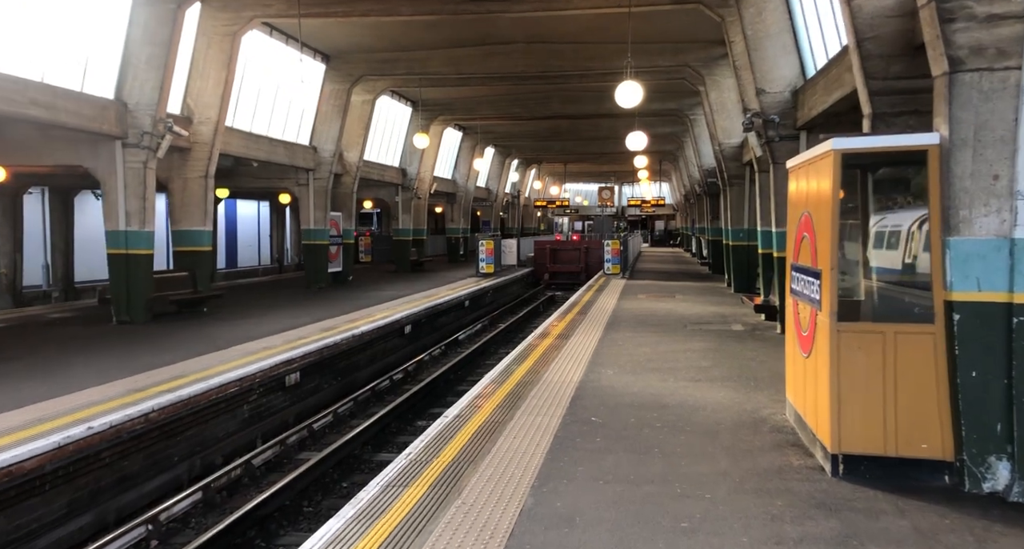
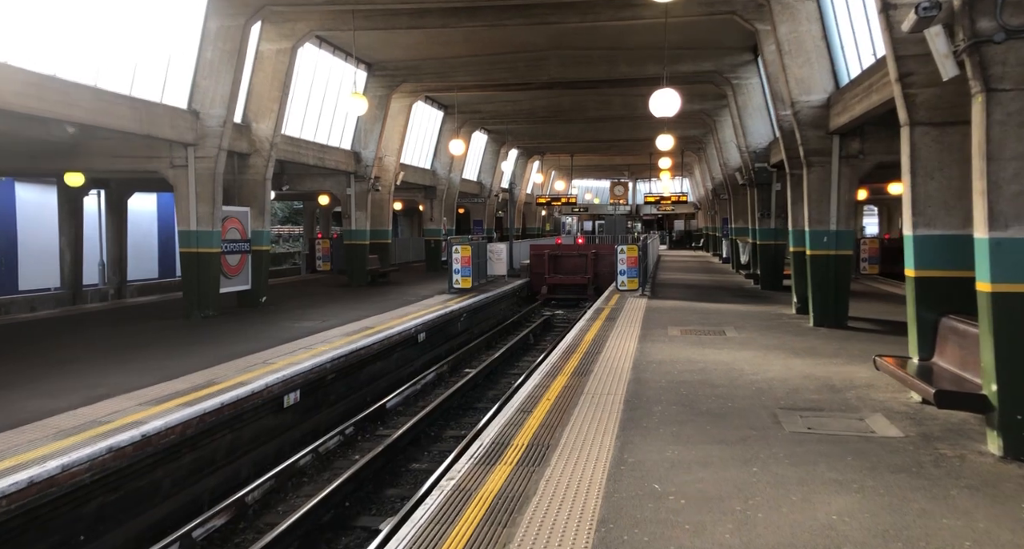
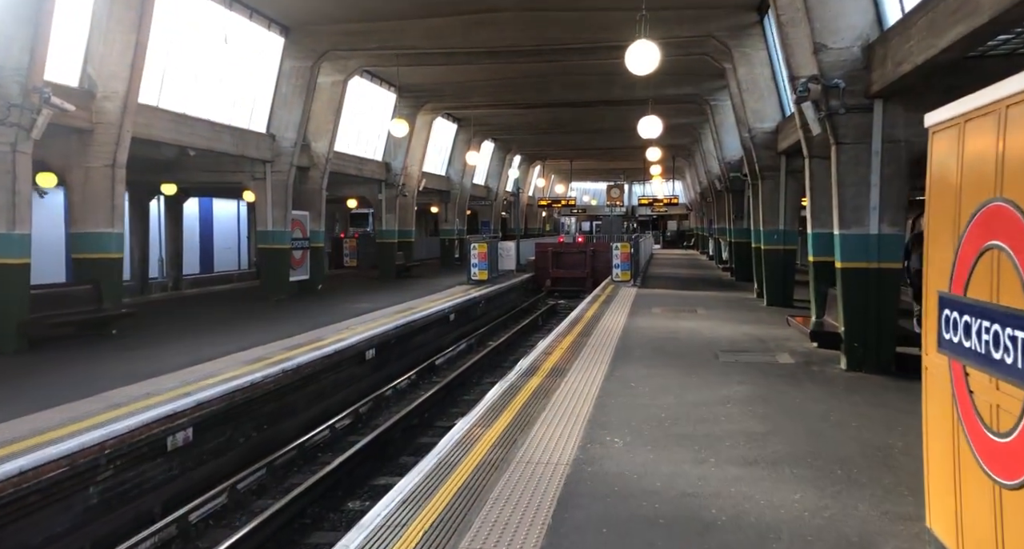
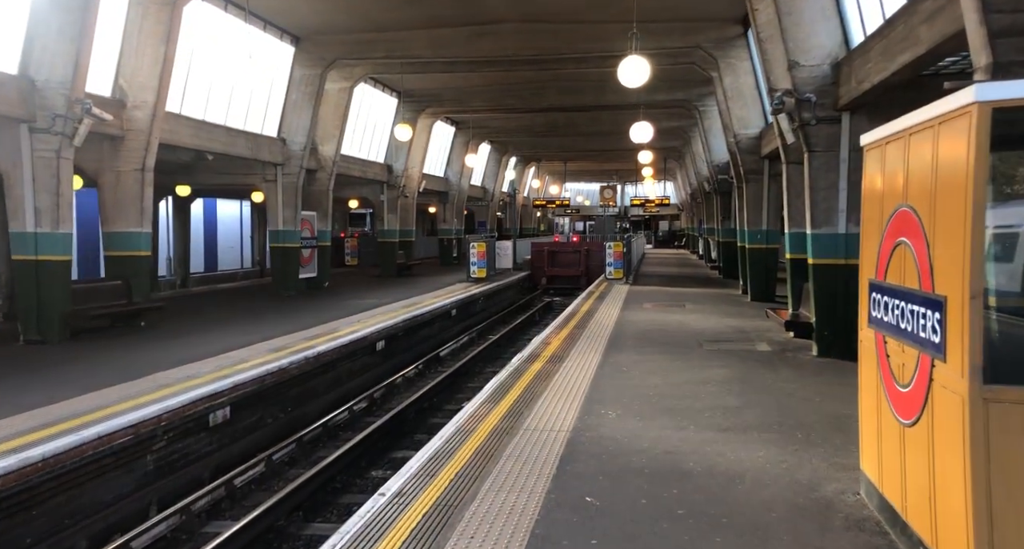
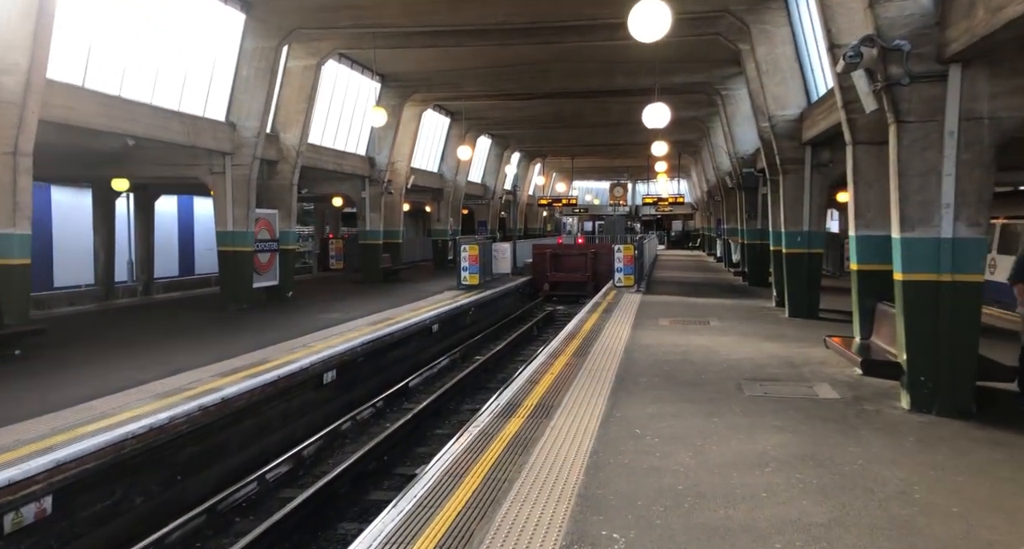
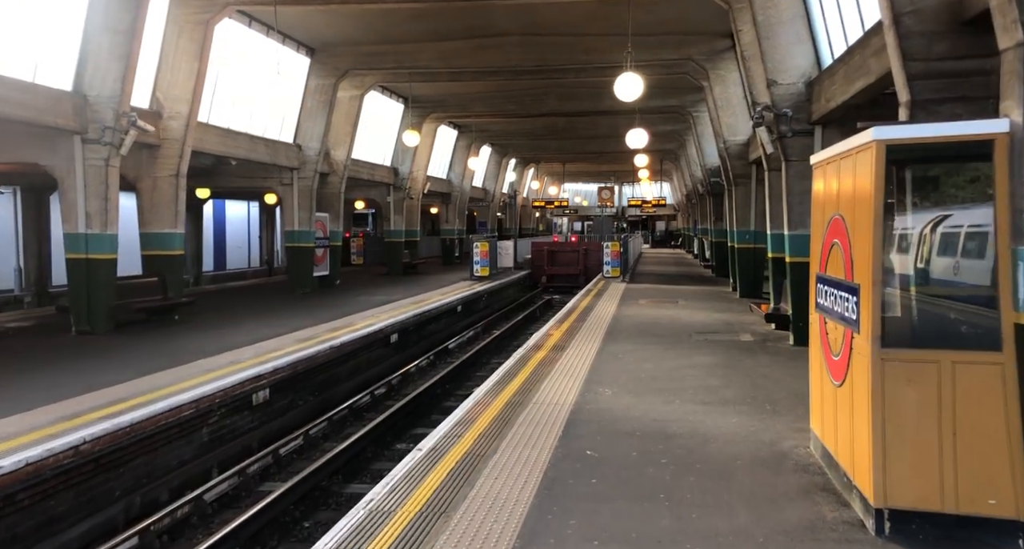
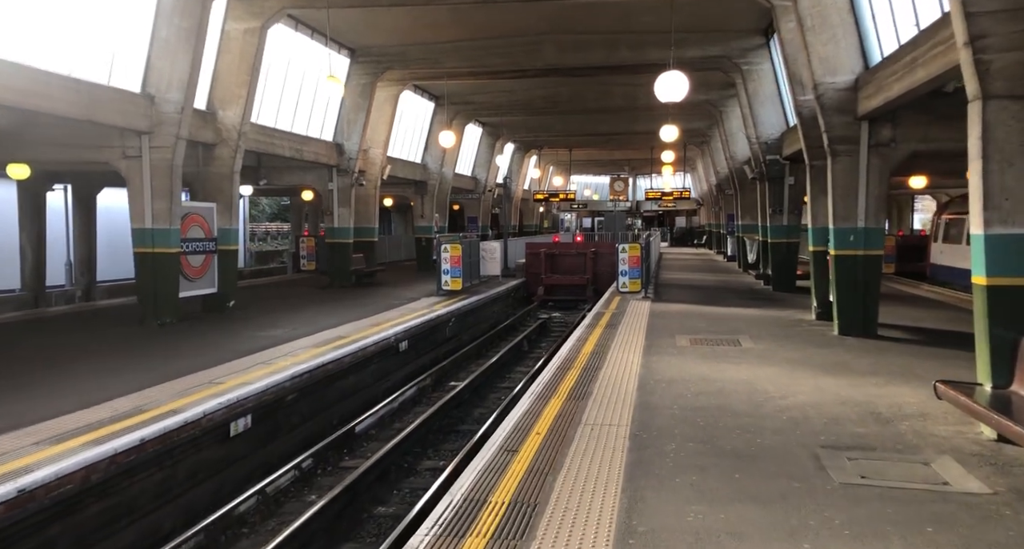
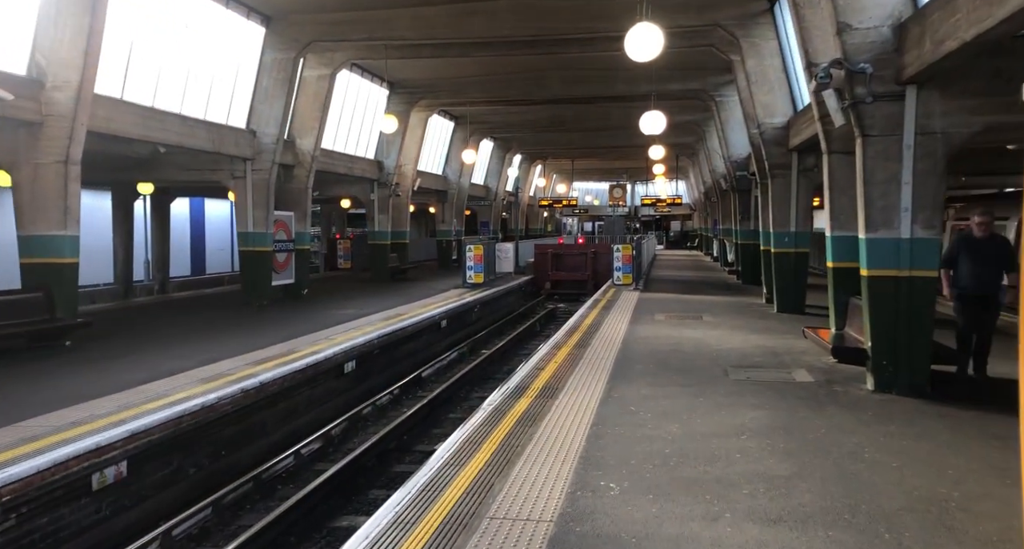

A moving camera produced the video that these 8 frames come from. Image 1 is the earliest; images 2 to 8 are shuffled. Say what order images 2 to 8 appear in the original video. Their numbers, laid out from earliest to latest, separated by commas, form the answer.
6, 4, 3, 8, 5, 2, 7
